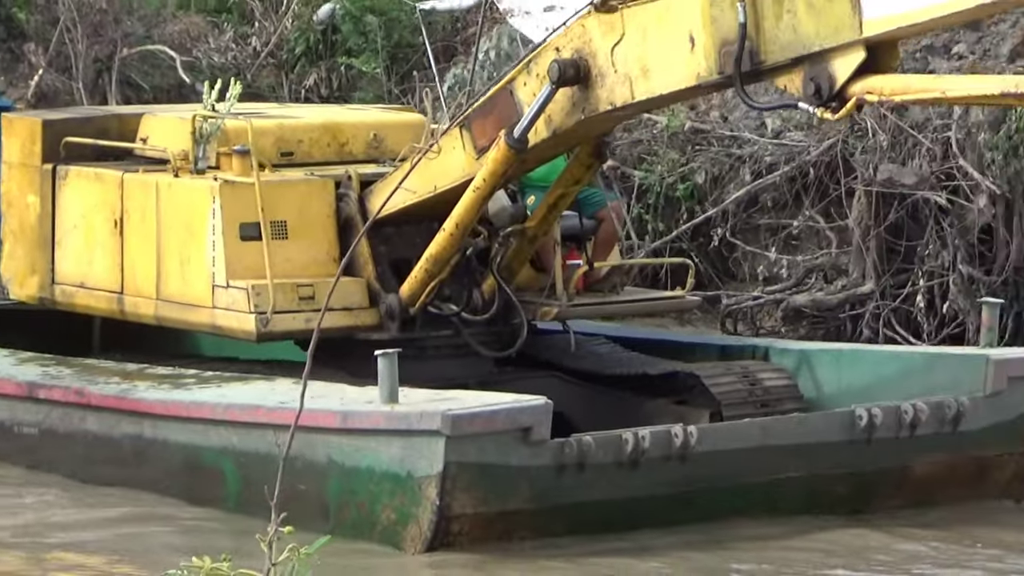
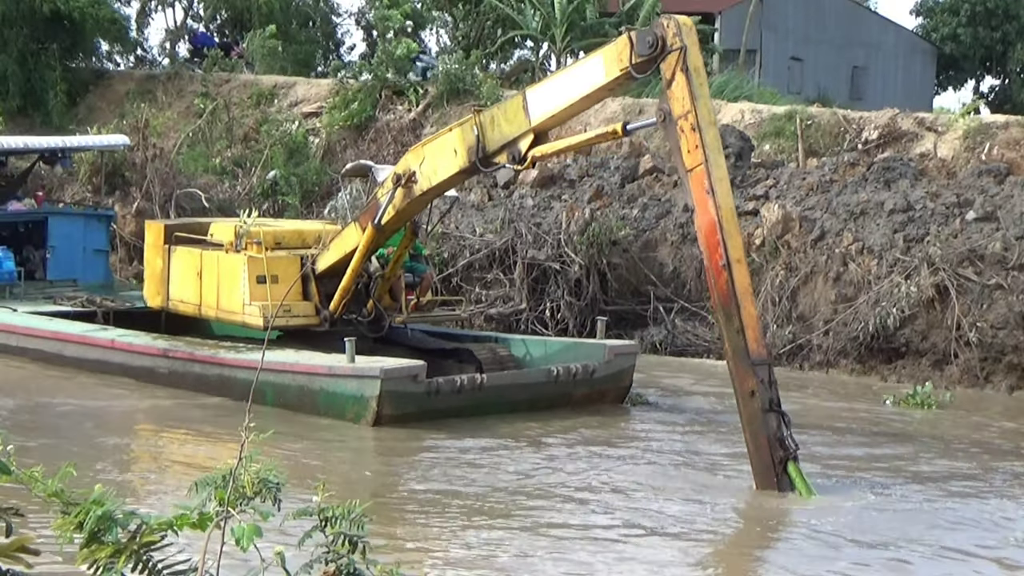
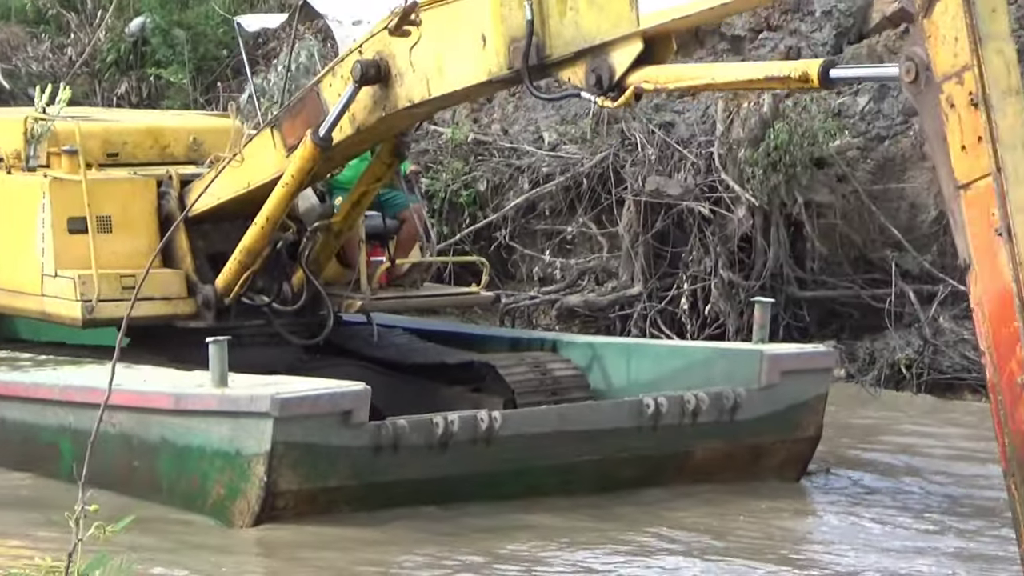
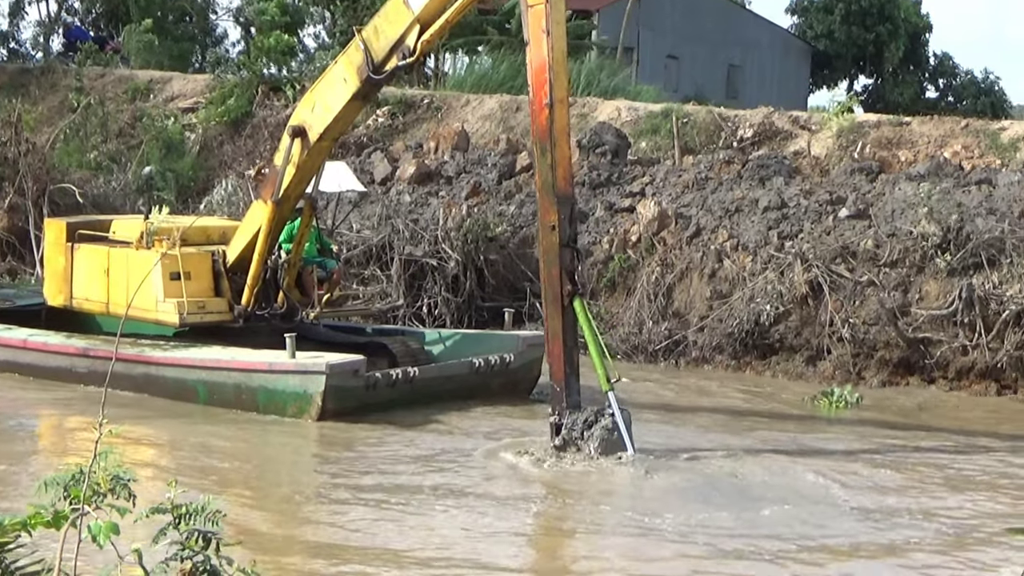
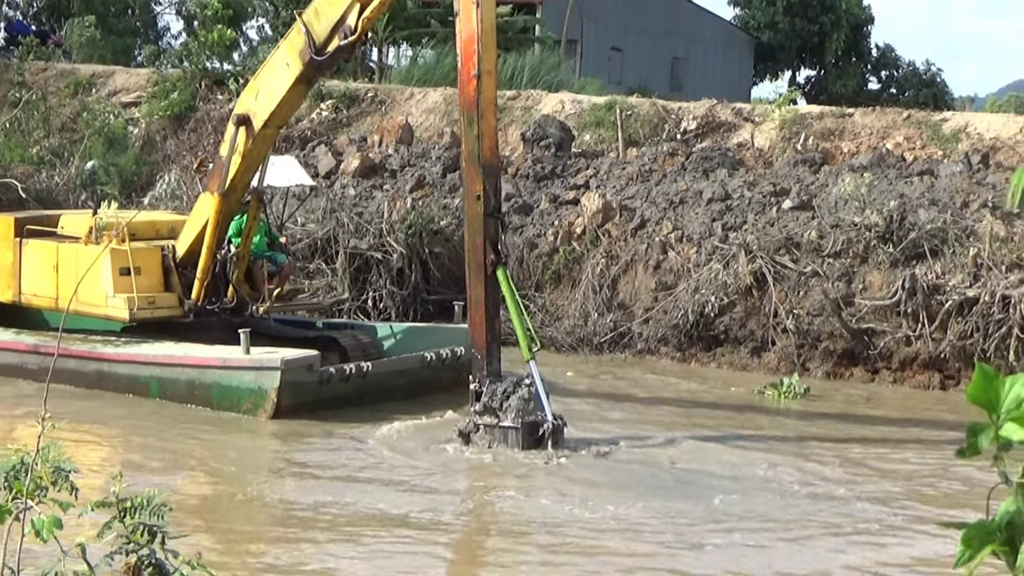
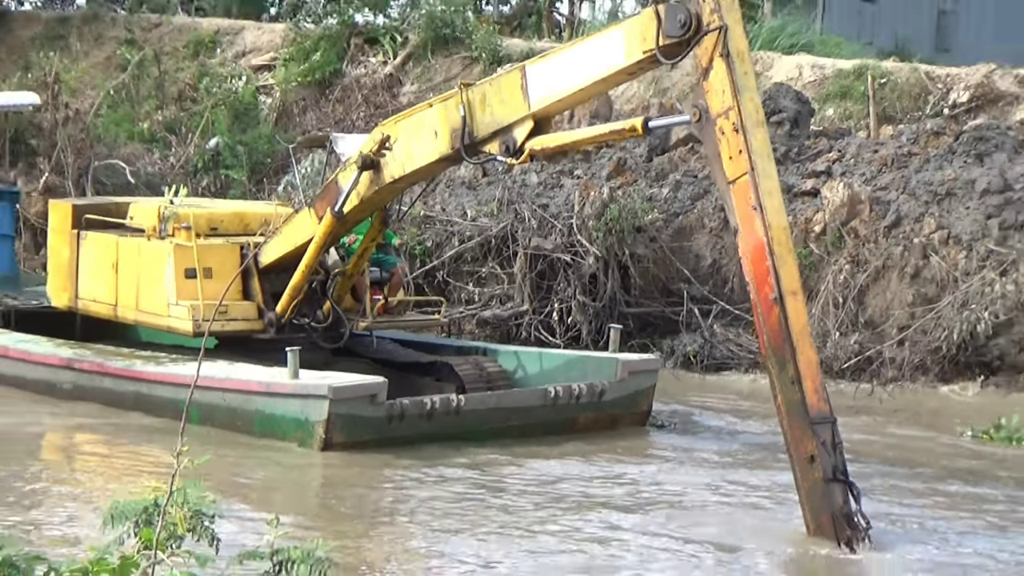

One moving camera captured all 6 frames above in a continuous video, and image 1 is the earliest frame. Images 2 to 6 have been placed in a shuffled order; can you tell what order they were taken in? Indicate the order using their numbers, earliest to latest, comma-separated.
3, 6, 2, 4, 5
